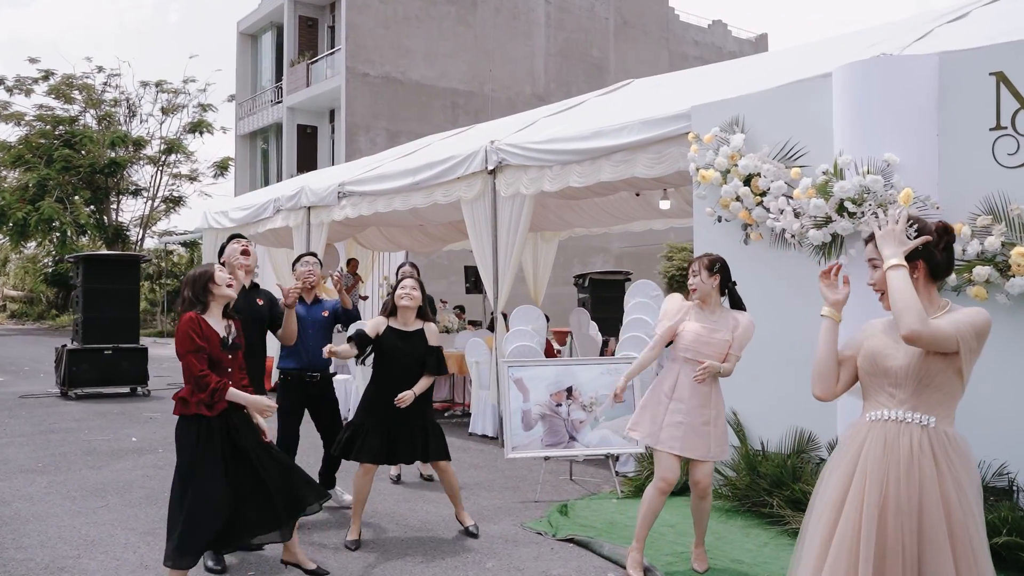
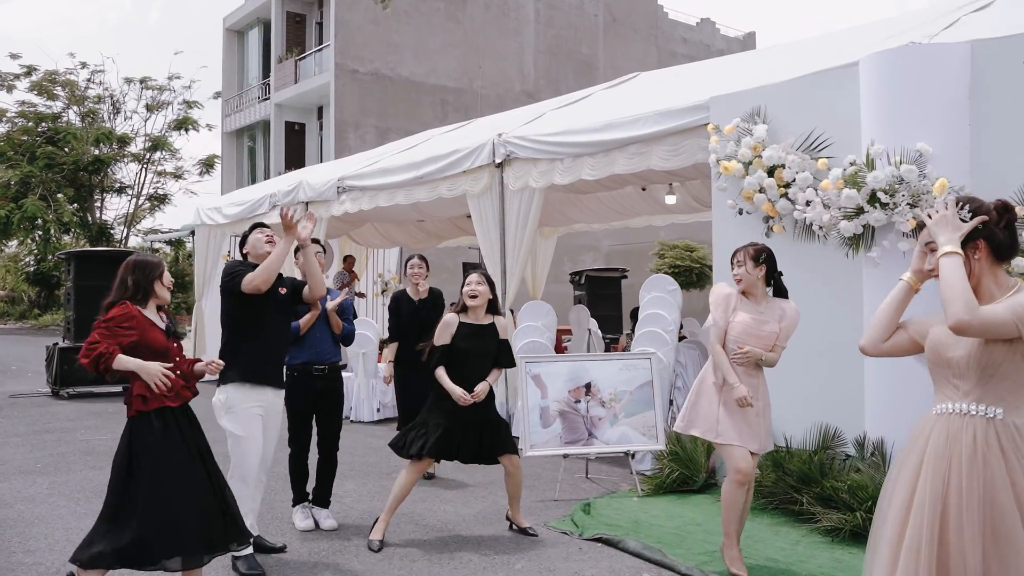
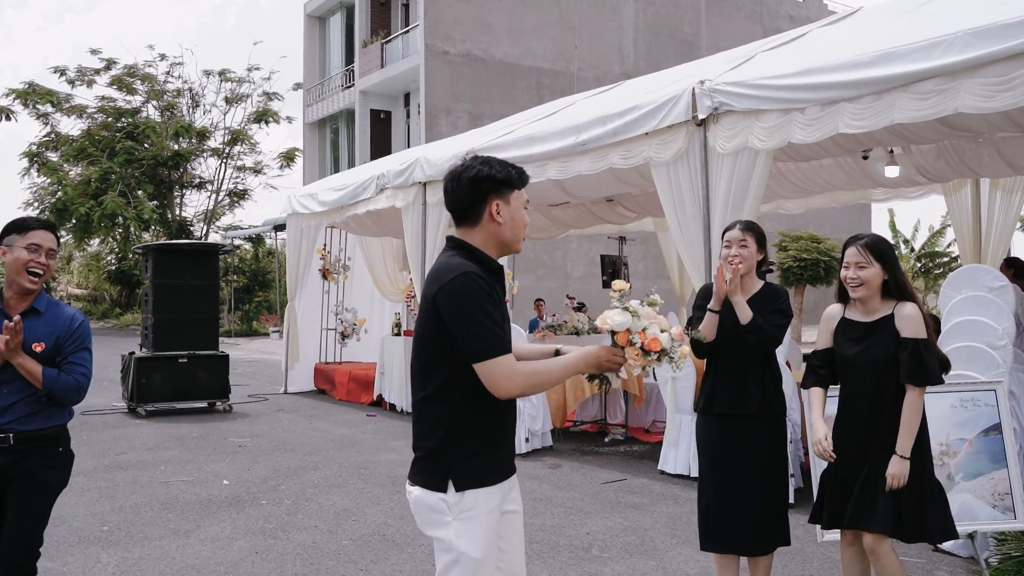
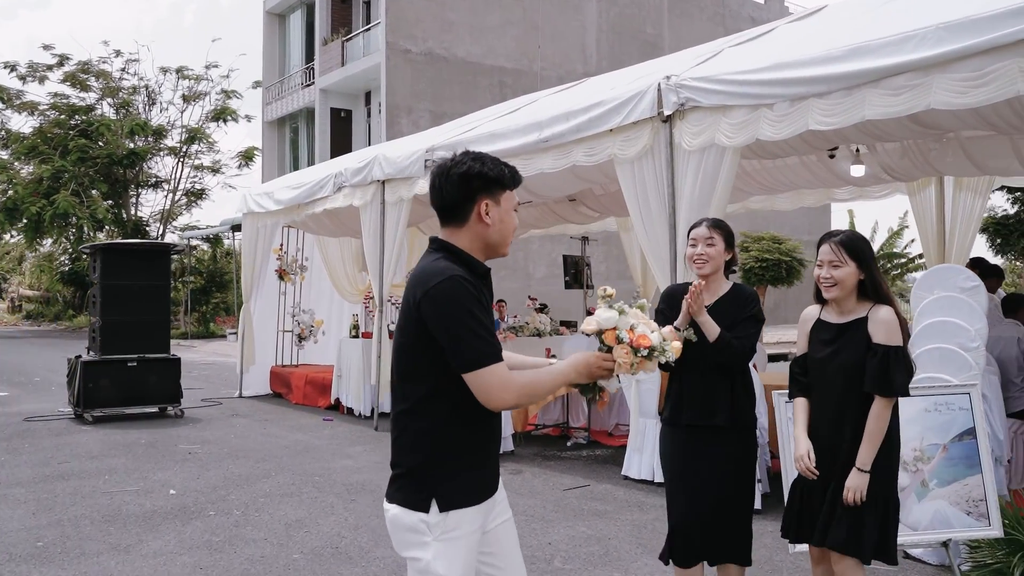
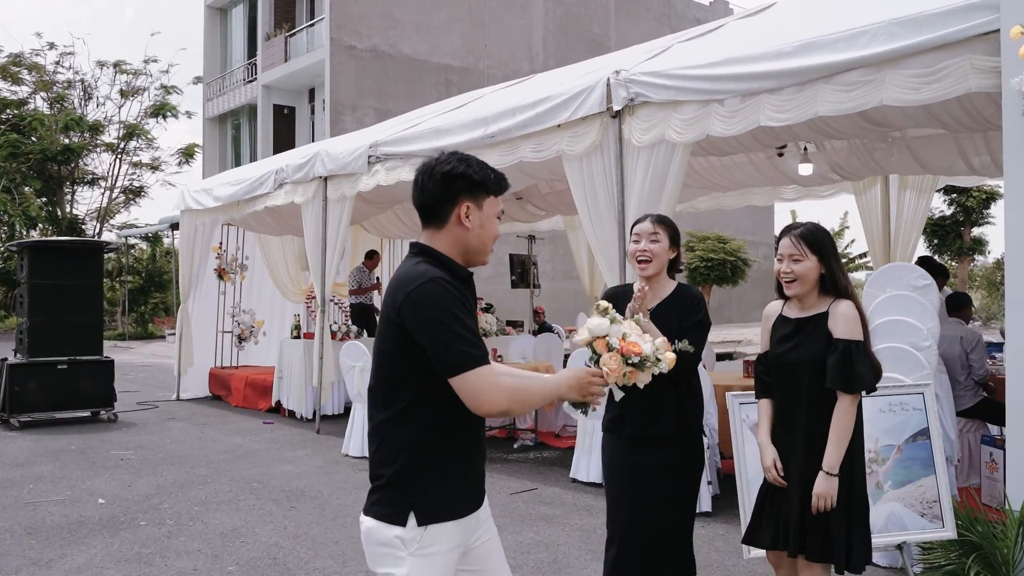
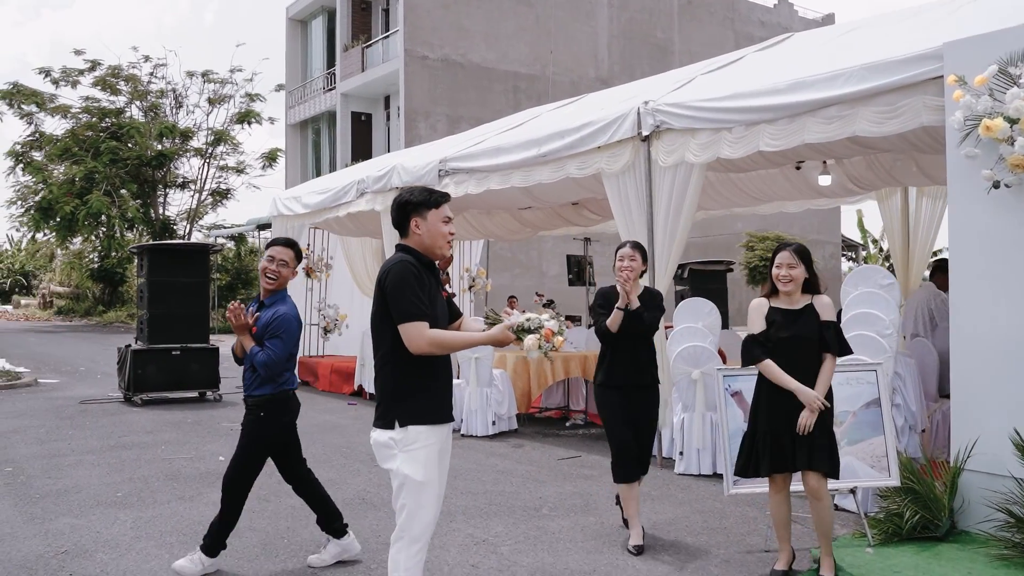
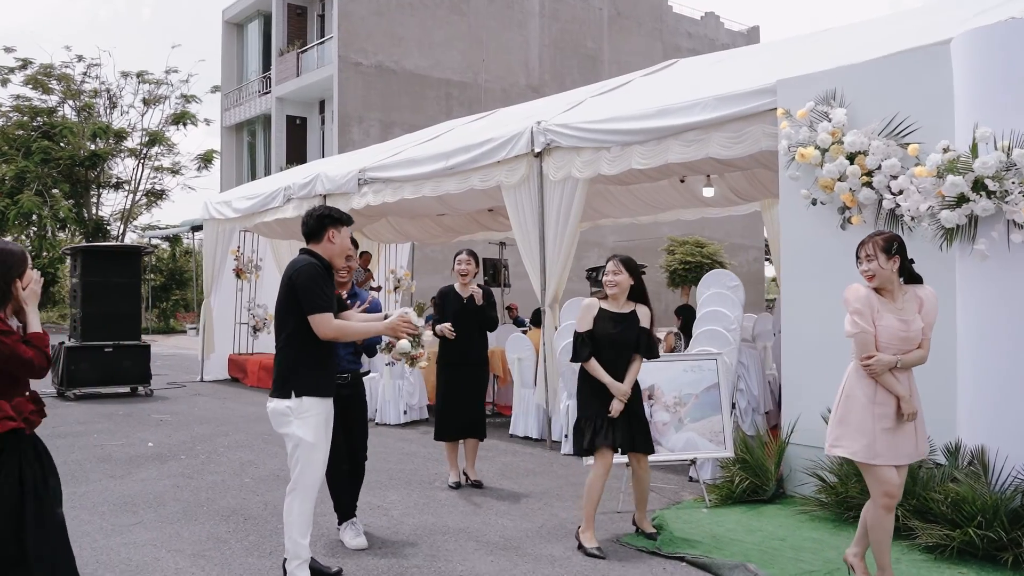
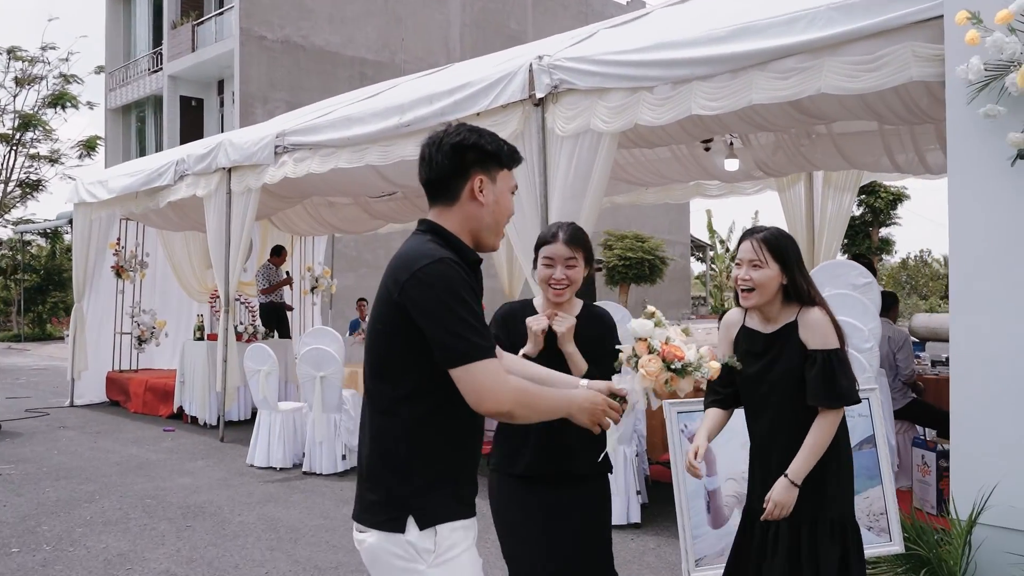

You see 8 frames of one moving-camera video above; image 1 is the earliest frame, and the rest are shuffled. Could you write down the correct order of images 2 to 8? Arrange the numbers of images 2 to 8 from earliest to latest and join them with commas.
2, 7, 6, 3, 4, 5, 8
